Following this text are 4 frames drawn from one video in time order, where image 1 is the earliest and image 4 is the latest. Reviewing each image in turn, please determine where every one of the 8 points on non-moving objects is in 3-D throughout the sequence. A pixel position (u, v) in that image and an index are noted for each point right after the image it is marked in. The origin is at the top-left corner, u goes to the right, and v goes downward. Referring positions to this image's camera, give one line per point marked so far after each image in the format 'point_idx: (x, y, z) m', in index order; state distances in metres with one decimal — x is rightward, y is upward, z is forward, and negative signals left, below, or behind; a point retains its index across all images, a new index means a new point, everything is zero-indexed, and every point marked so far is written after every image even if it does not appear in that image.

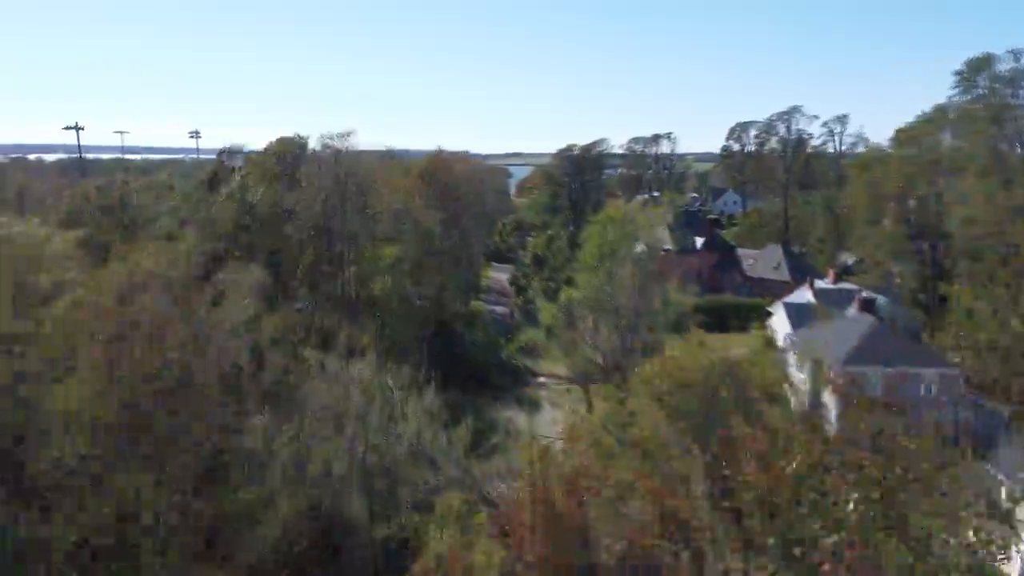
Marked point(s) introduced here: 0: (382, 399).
0: (-3.2, -2.8, +18.8) m
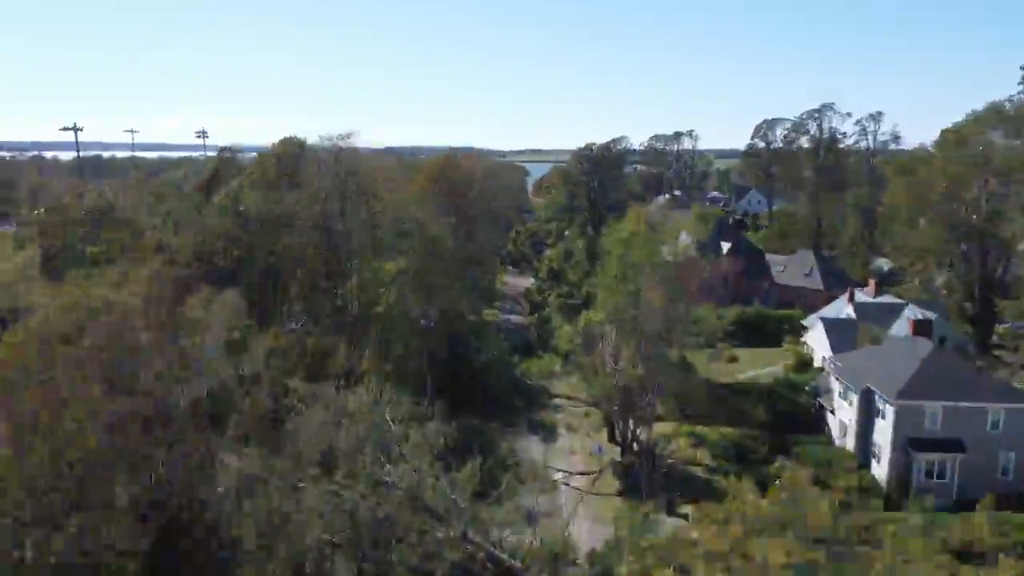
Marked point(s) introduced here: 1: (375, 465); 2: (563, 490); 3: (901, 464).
0: (-2.9, -3.3, +16.8) m
1: (-2.8, -3.6, +15.9) m
2: (+1.3, -5.2, +20.0) m
3: (+9.1, -4.1, +18.1) m
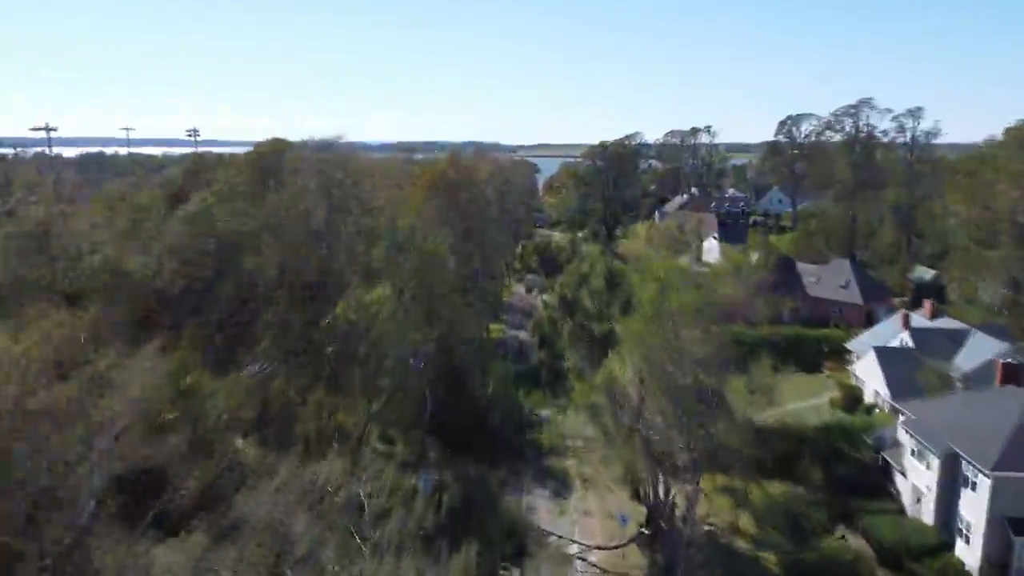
0: (-2.9, -4.1, +13.5) m
1: (-2.7, -4.4, +12.6) m
2: (+1.4, -6.0, +16.7) m
3: (+9.1, -4.9, +14.7) m
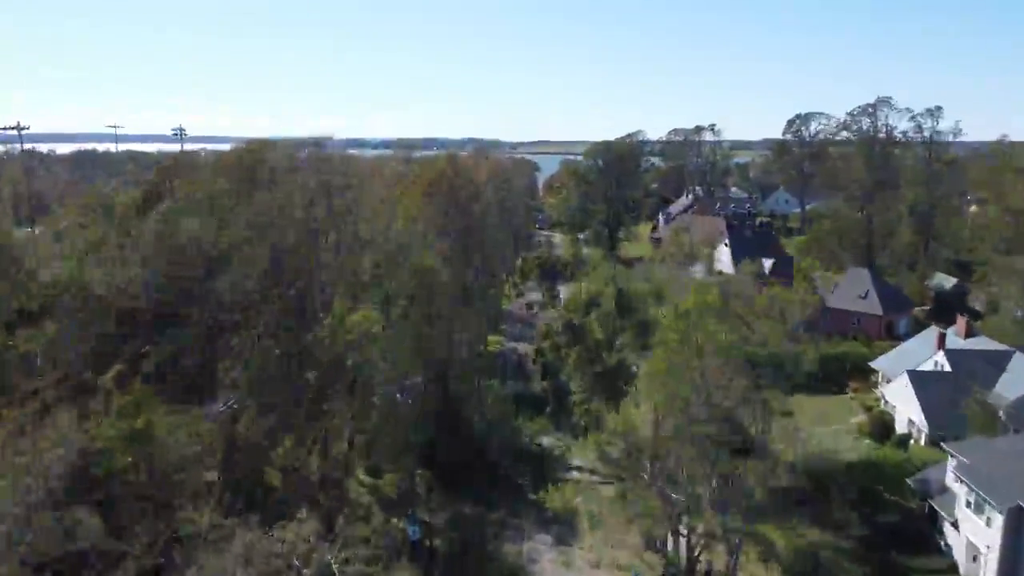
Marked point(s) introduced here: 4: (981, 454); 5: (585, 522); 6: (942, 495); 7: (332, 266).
0: (-2.9, -4.7, +11.4) m
1: (-2.8, -5.0, +10.6) m
2: (+1.4, -6.5, +14.6) m
3: (+9.1, -5.5, +12.6) m
4: (+9.4, -3.3, +15.7) m
5: (+1.8, -5.7, +19.3) m
6: (+9.2, -4.4, +16.7) m
7: (-5.3, +0.4, +21.3) m
